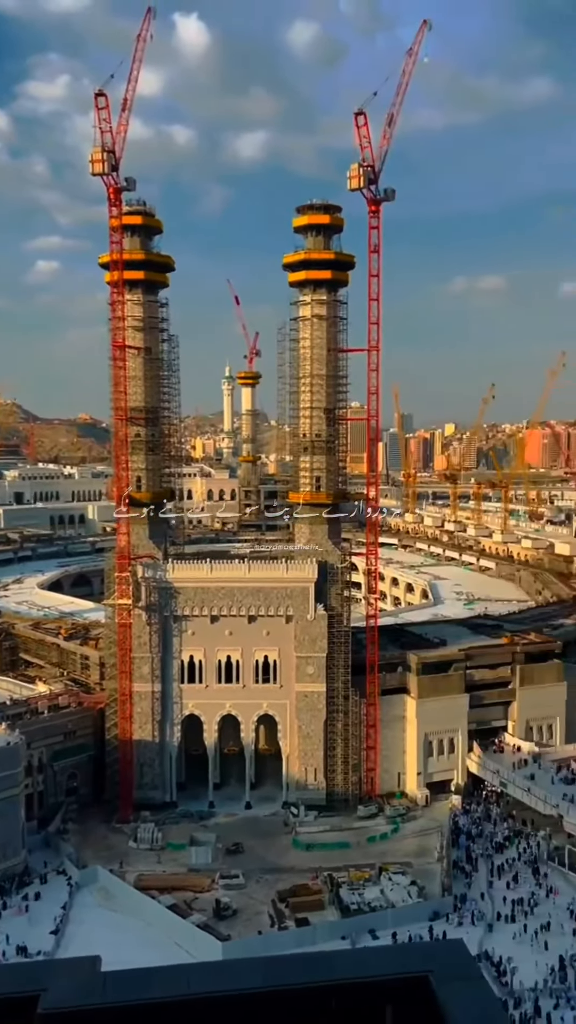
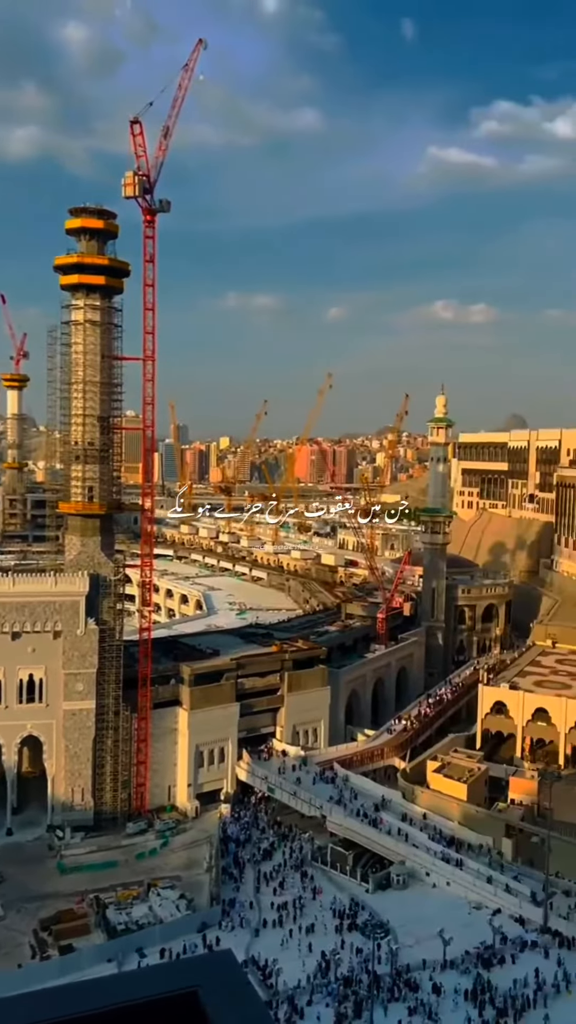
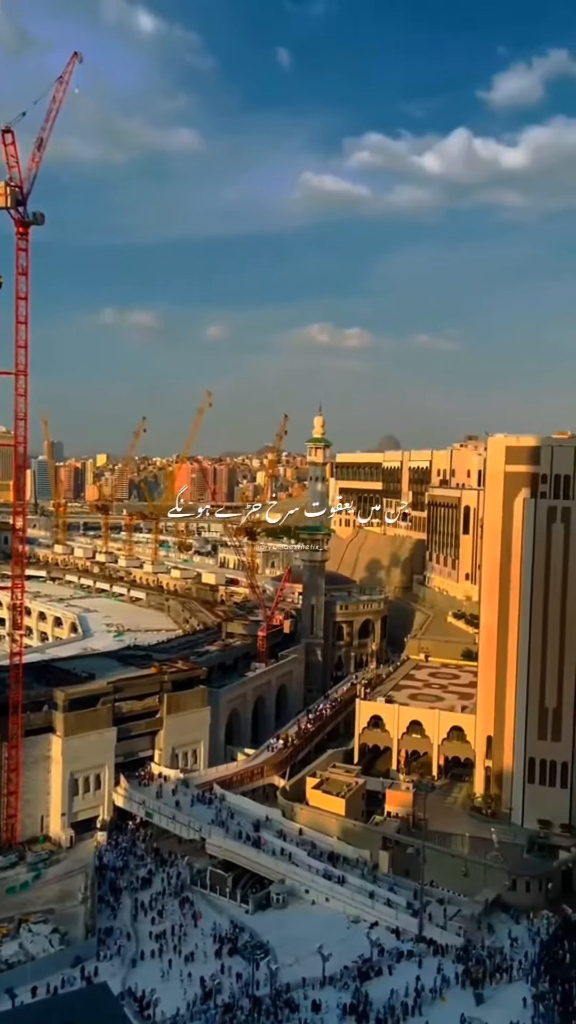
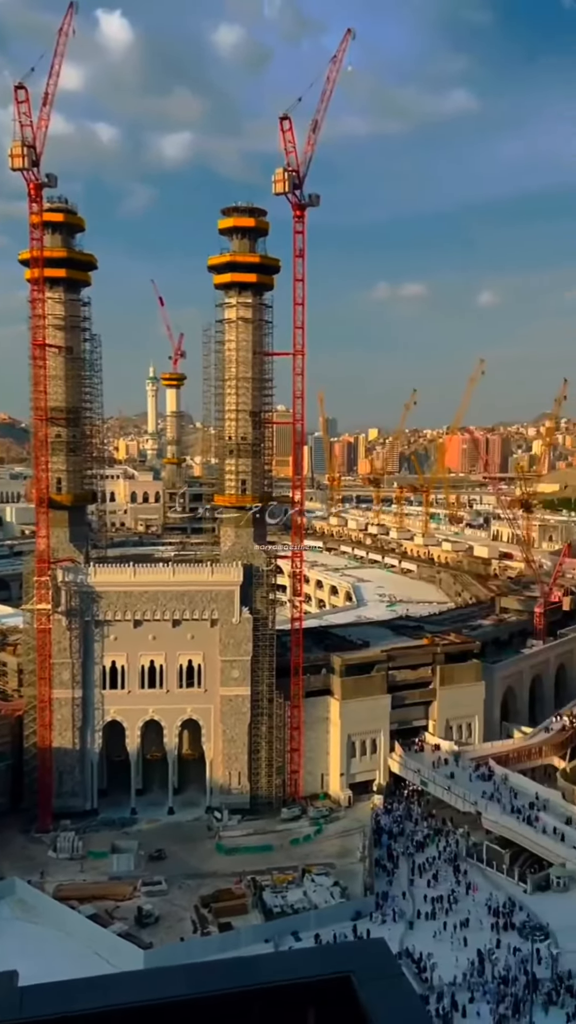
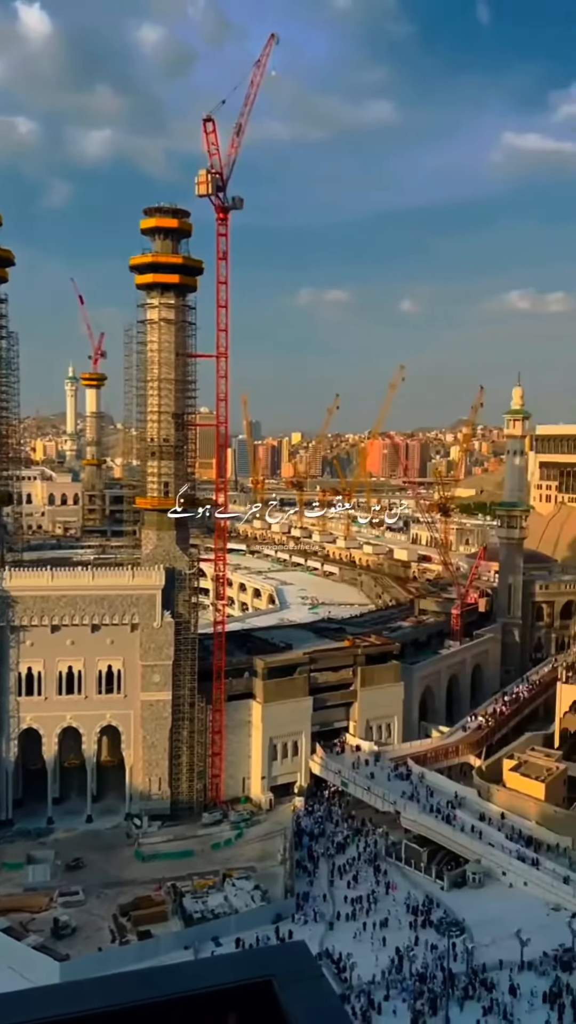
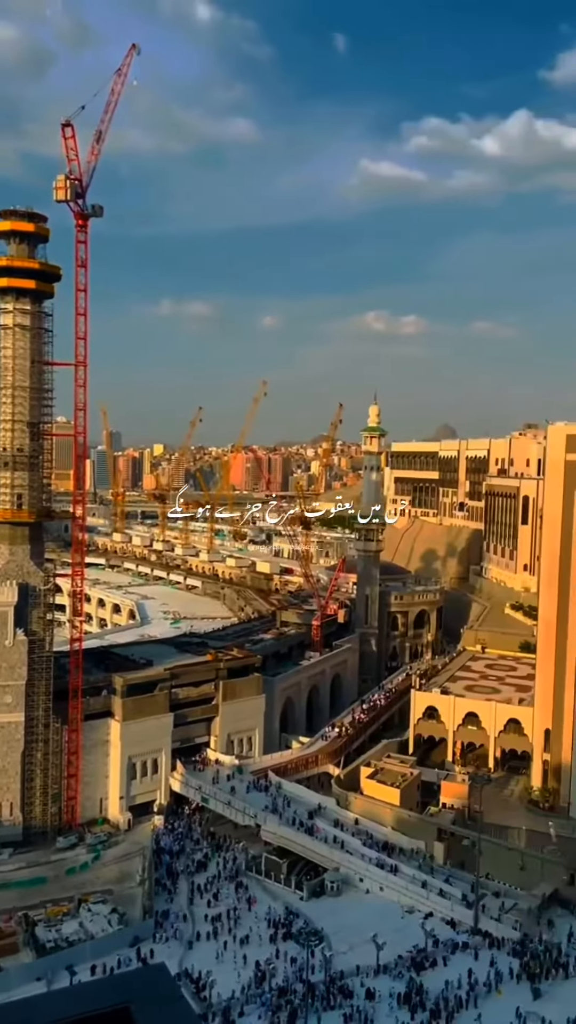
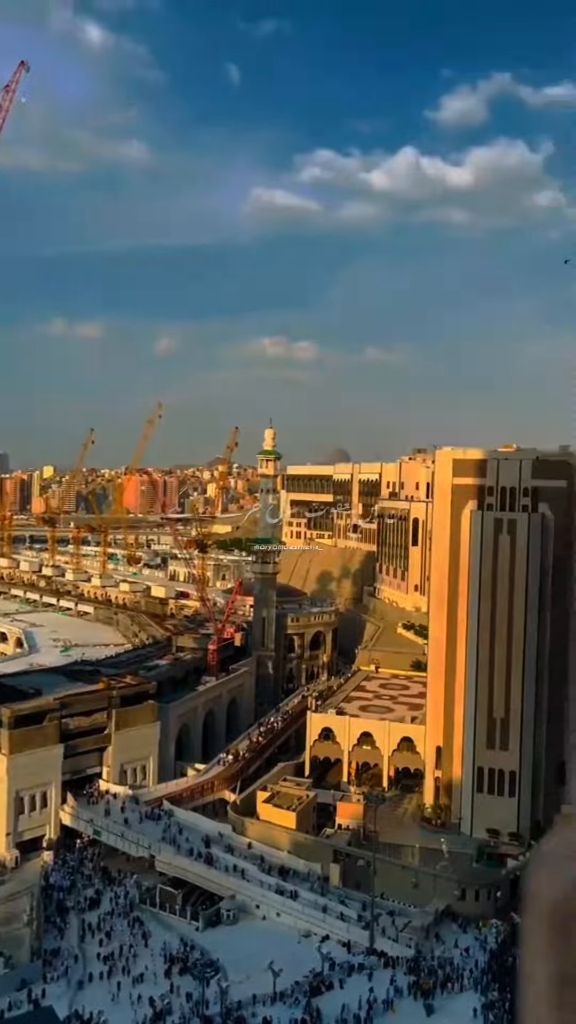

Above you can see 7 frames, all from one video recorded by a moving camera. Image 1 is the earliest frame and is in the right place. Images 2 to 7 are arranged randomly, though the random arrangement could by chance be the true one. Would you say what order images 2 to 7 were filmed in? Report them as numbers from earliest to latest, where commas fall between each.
4, 5, 2, 6, 3, 7
